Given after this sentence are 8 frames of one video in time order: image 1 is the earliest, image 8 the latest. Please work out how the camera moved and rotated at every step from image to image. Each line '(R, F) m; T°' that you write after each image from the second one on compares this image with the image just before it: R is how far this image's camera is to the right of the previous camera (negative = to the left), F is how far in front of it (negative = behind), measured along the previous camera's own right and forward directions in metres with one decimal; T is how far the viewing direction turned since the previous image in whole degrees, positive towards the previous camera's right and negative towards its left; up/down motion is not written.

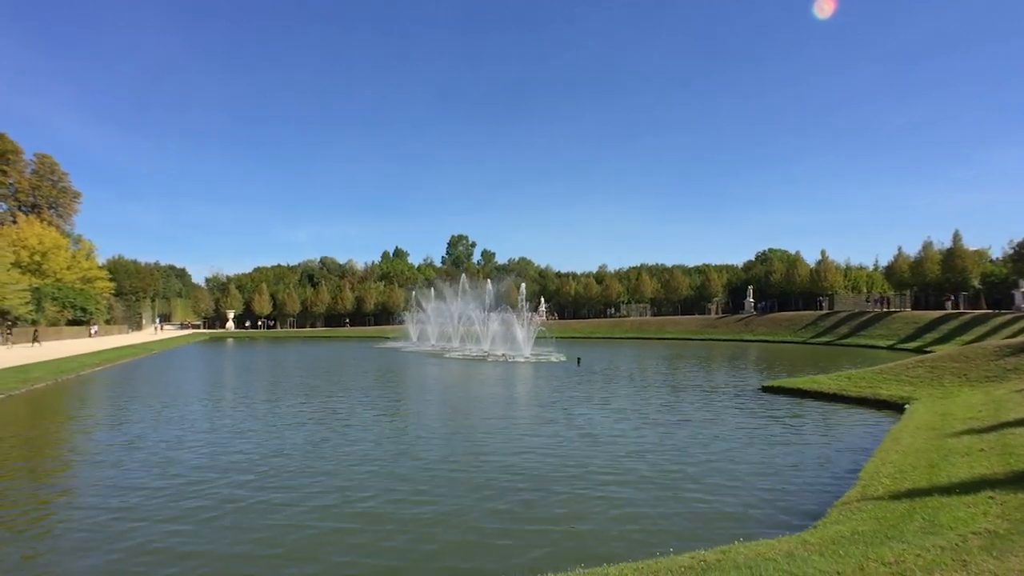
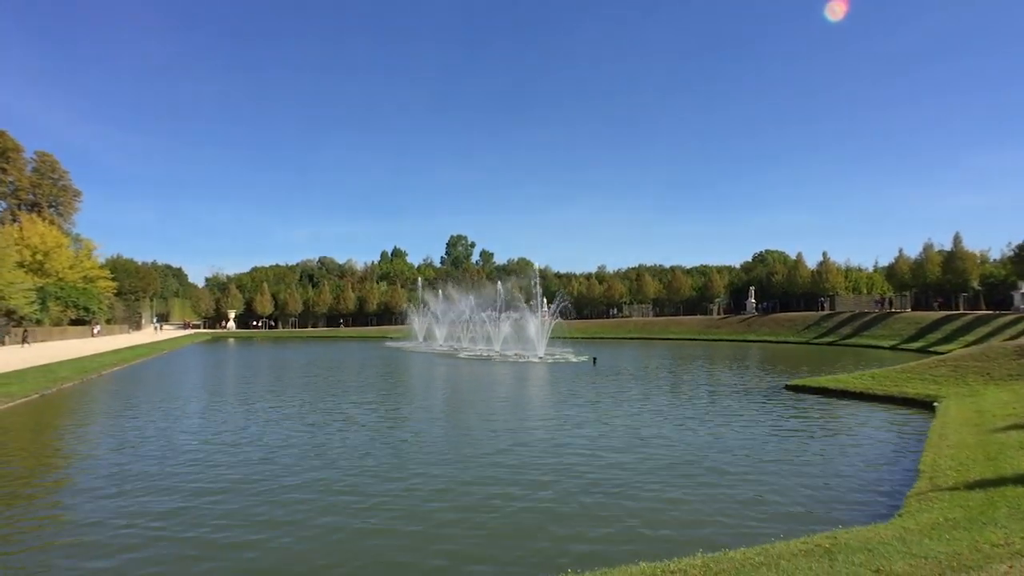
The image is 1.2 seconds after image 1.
(-1.0, -0.3) m; +1°
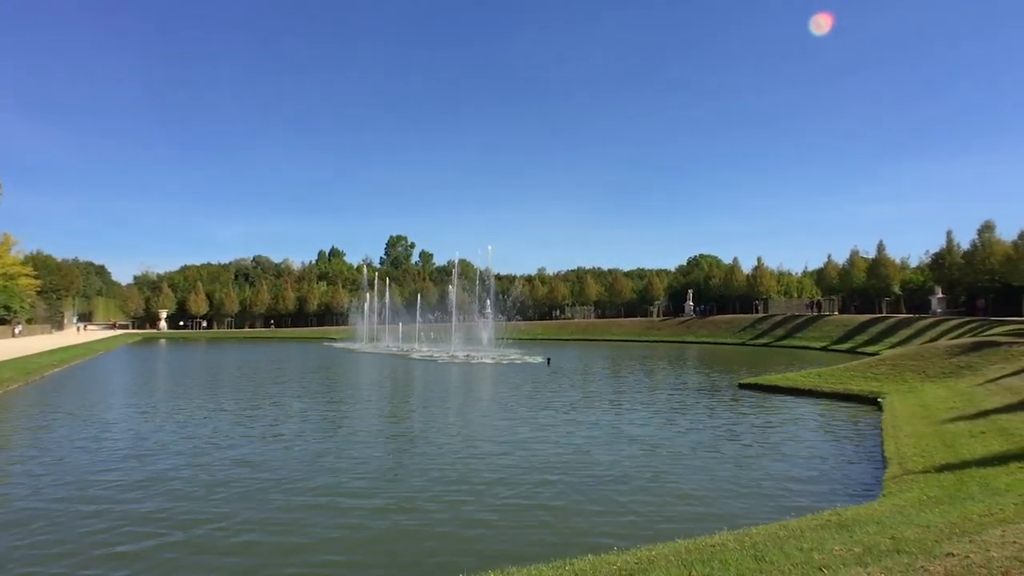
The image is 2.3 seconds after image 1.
(-0.9, -0.4) m; +5°
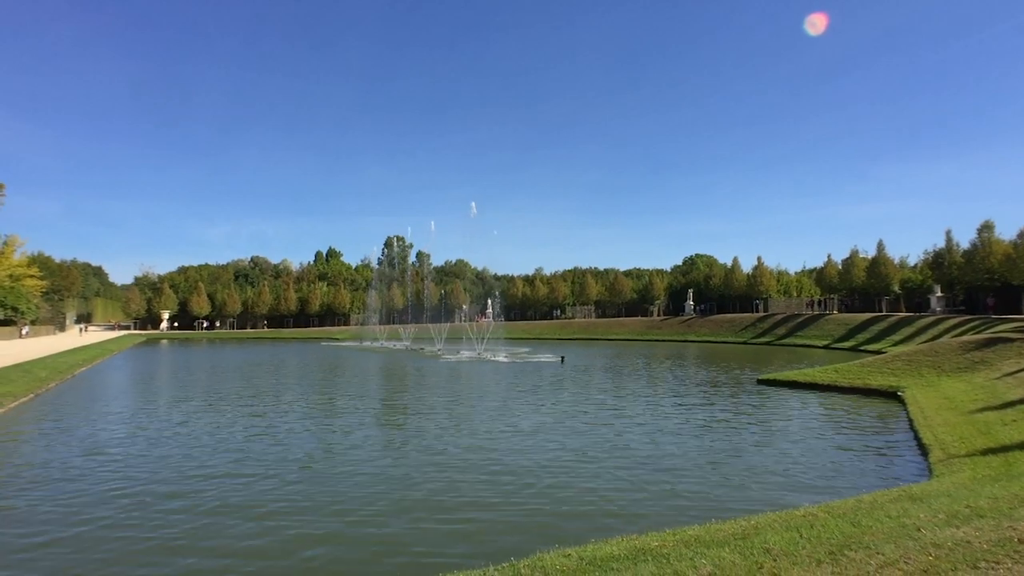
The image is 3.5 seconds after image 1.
(-1.0, -0.6) m; +1°
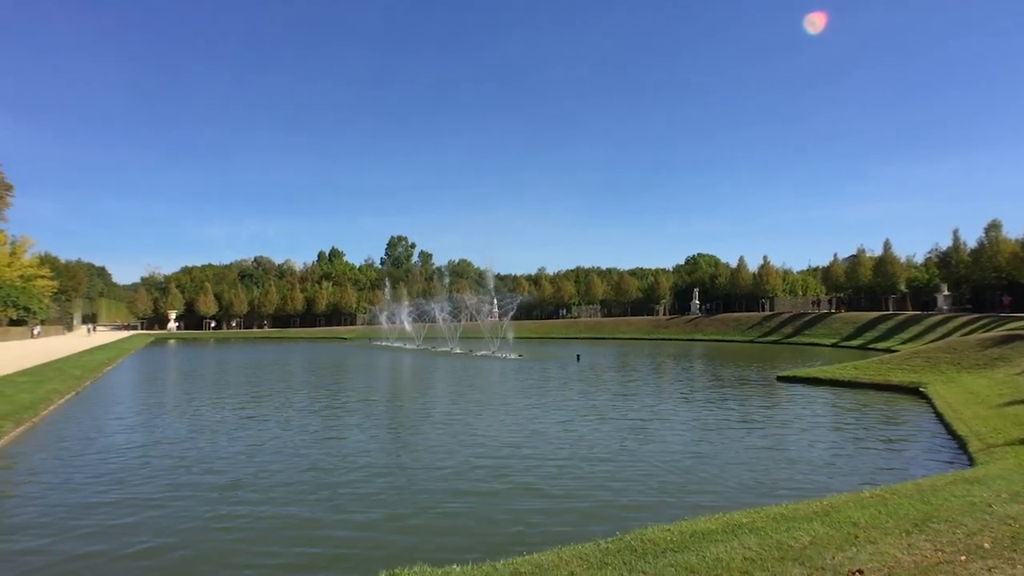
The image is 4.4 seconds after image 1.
(-0.8, -0.4) m; 0°
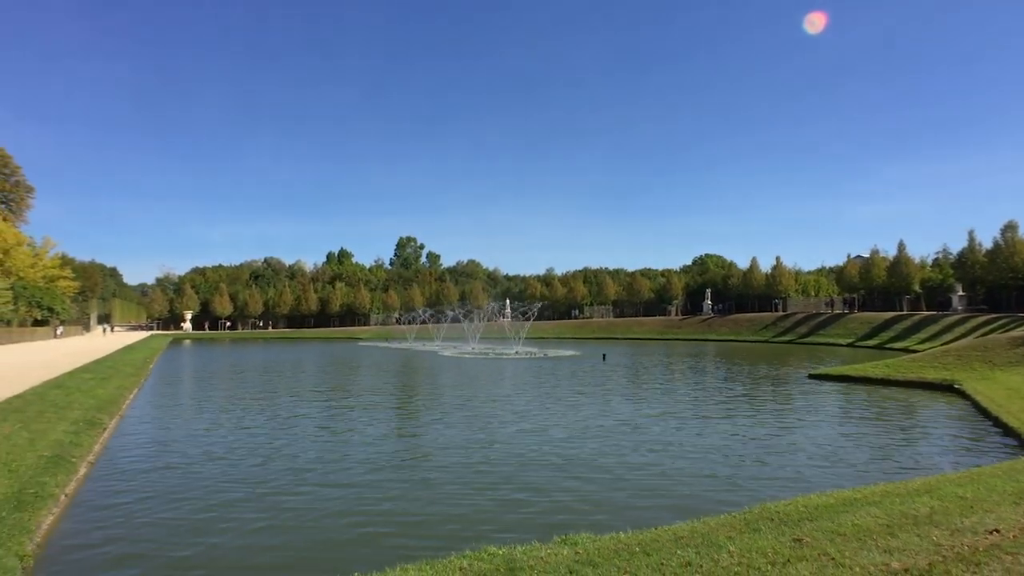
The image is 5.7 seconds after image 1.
(-1.2, -0.7) m; 0°
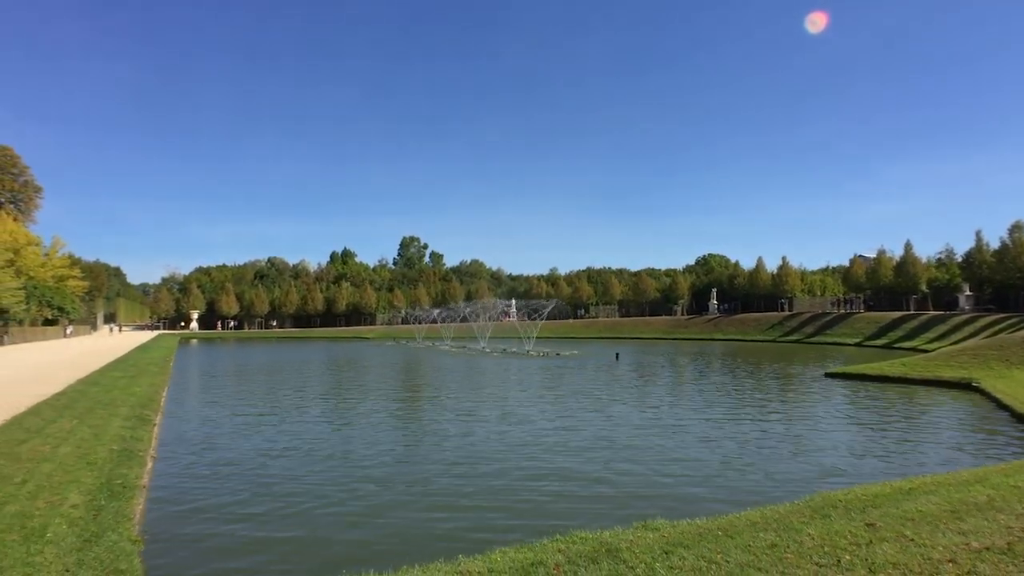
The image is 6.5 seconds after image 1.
(-0.6, -0.3) m; 0°
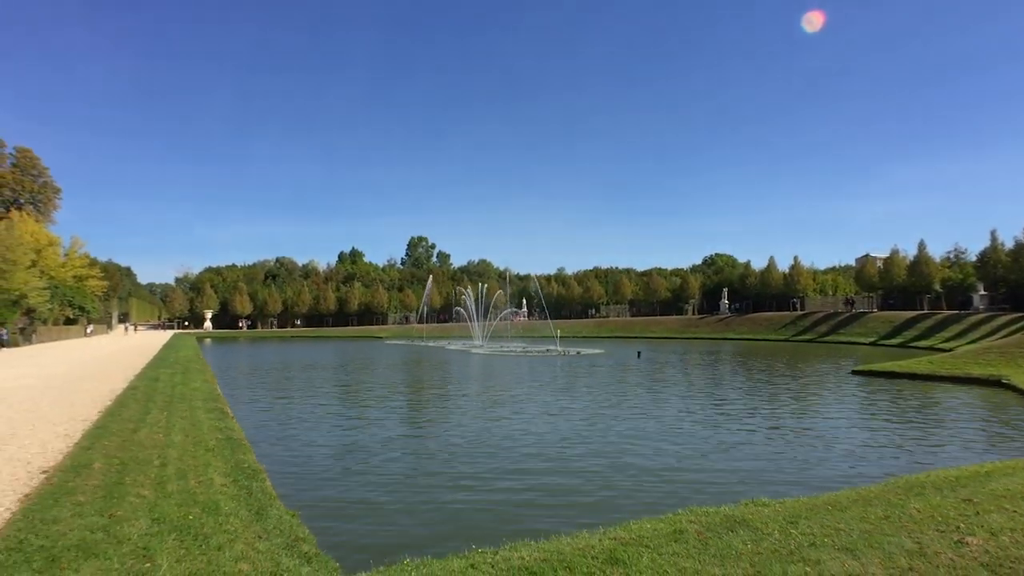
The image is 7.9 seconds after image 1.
(-1.1, -0.6) m; 0°
